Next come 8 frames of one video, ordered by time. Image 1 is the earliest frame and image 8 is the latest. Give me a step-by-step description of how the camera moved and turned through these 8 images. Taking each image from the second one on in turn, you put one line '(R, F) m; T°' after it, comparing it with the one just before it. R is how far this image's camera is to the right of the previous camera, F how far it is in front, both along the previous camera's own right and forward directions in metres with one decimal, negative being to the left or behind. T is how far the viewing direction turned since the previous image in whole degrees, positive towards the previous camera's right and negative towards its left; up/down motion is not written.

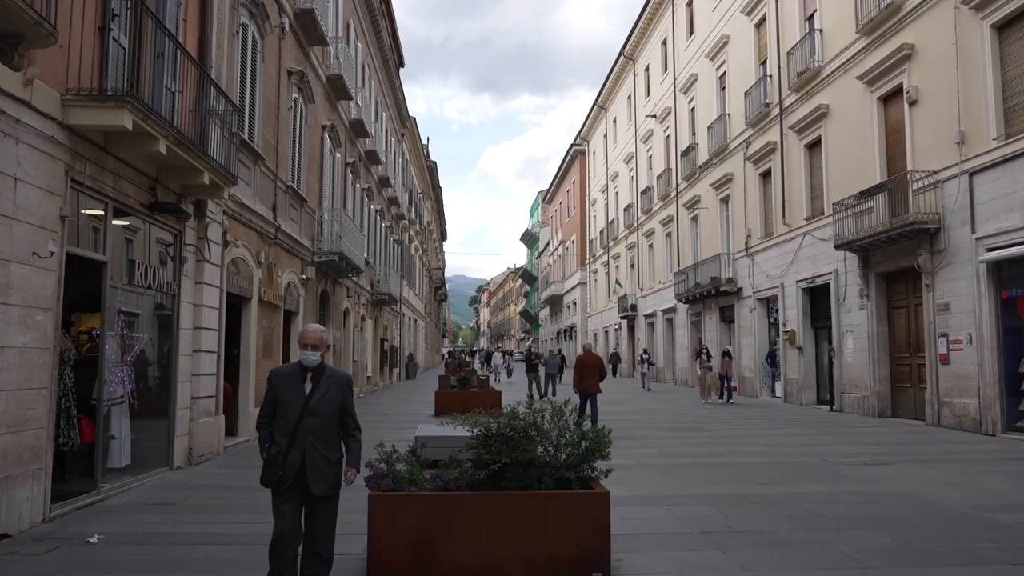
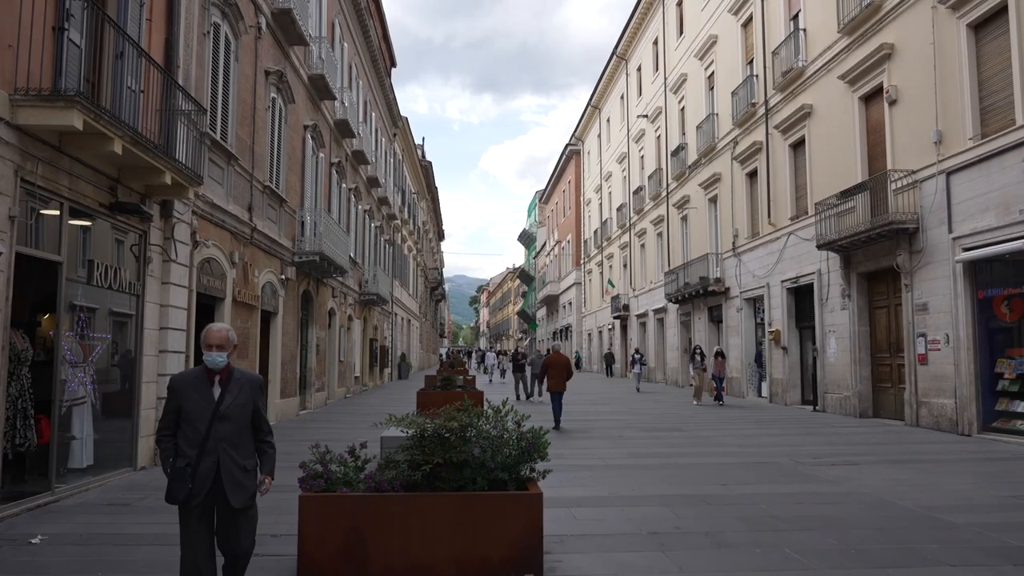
(+0.4, 0.0) m; 0°
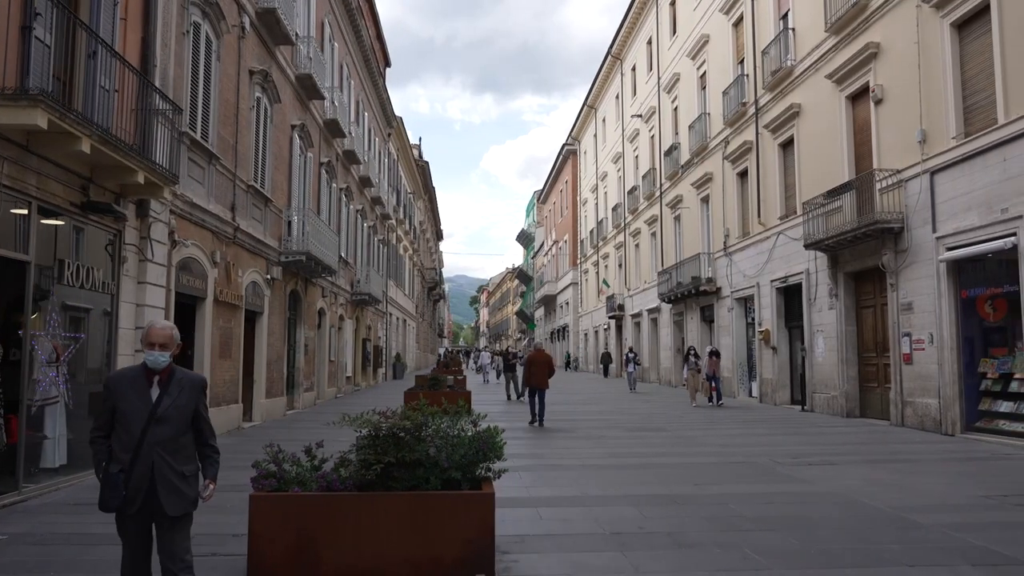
(+0.3, 0.0) m; 0°
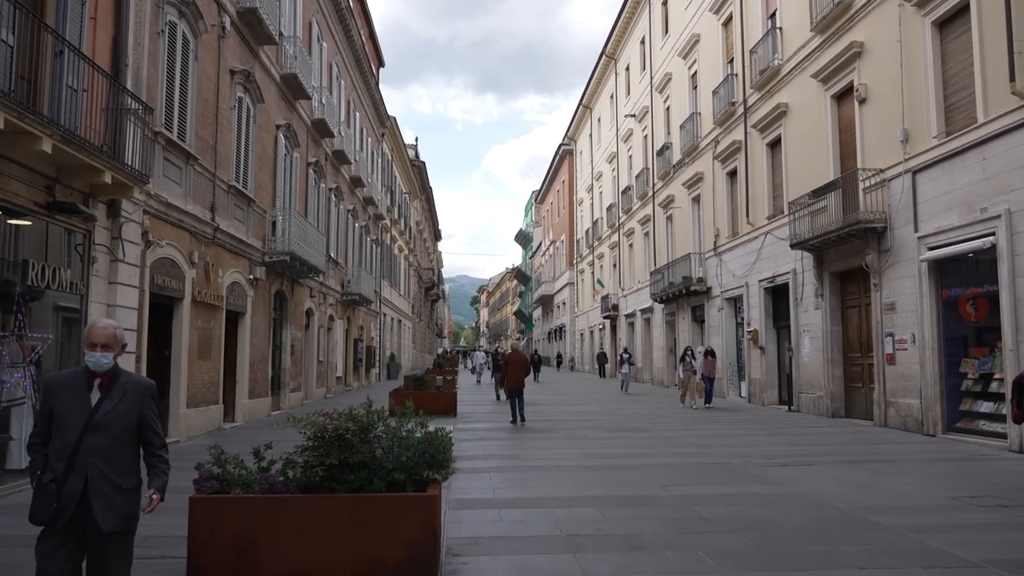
(+0.3, 0.0) m; 0°
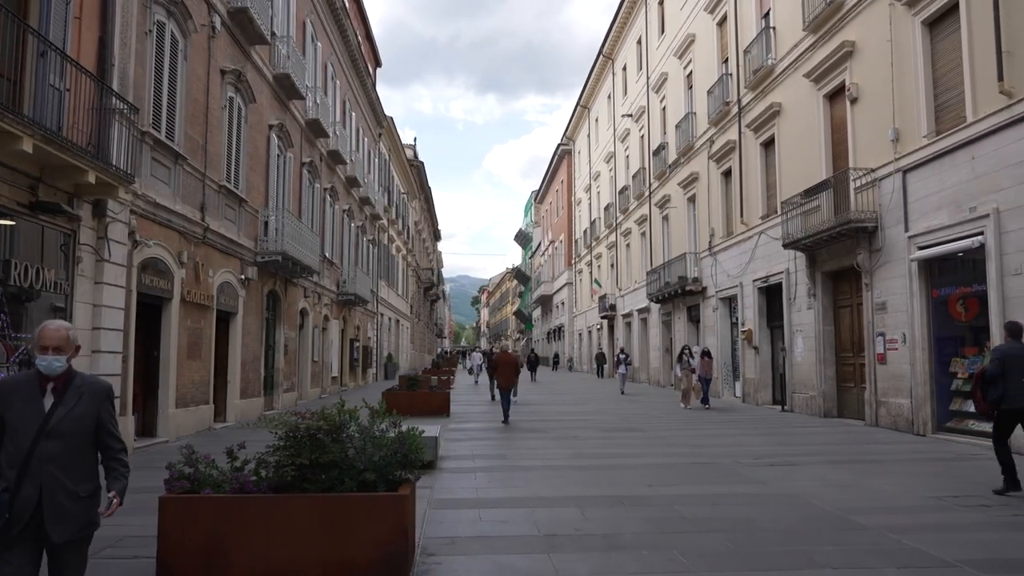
(+0.2, 0.0) m; 0°
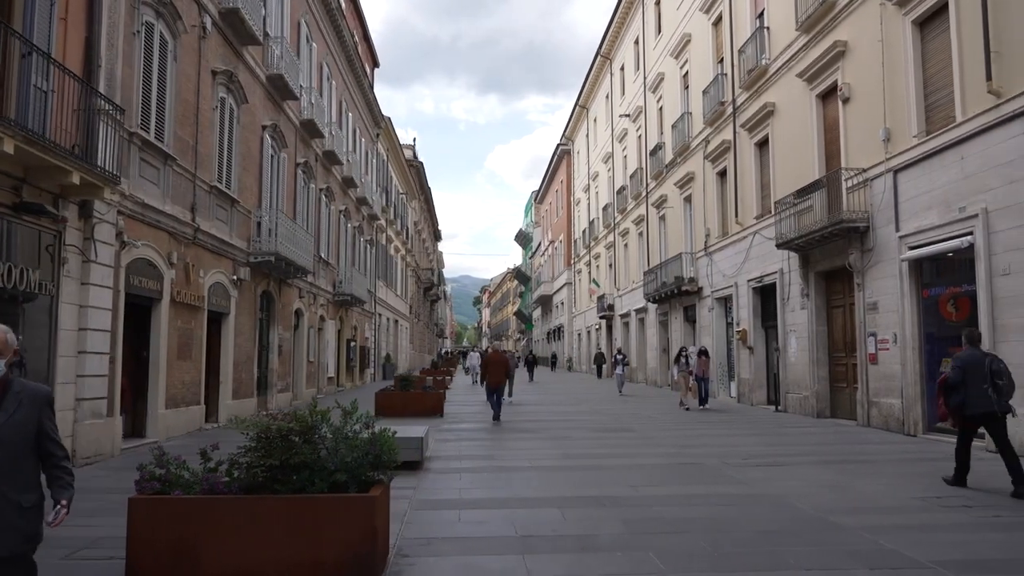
(+0.2, 0.0) m; 0°
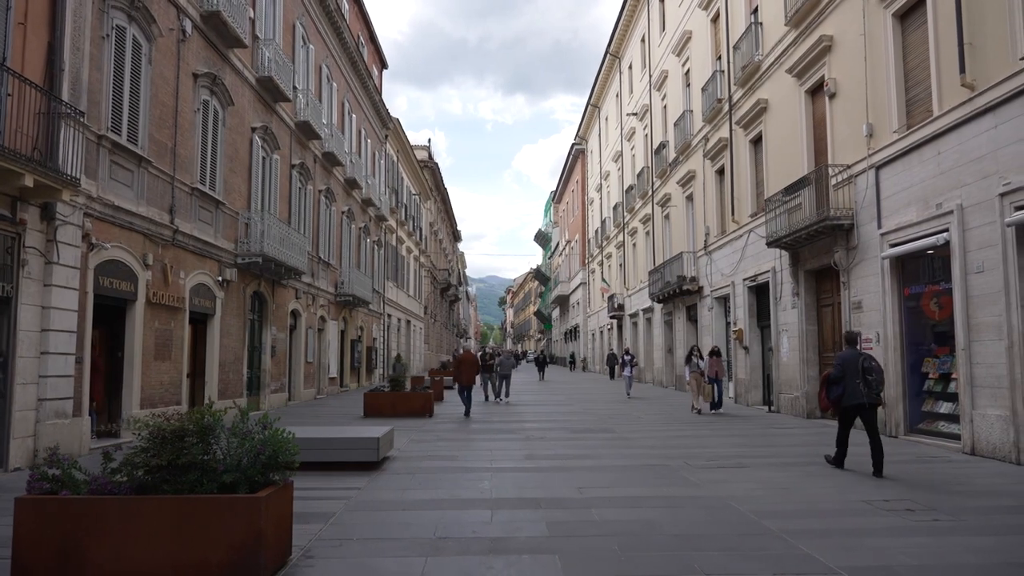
(+0.8, +0.1) m; -2°
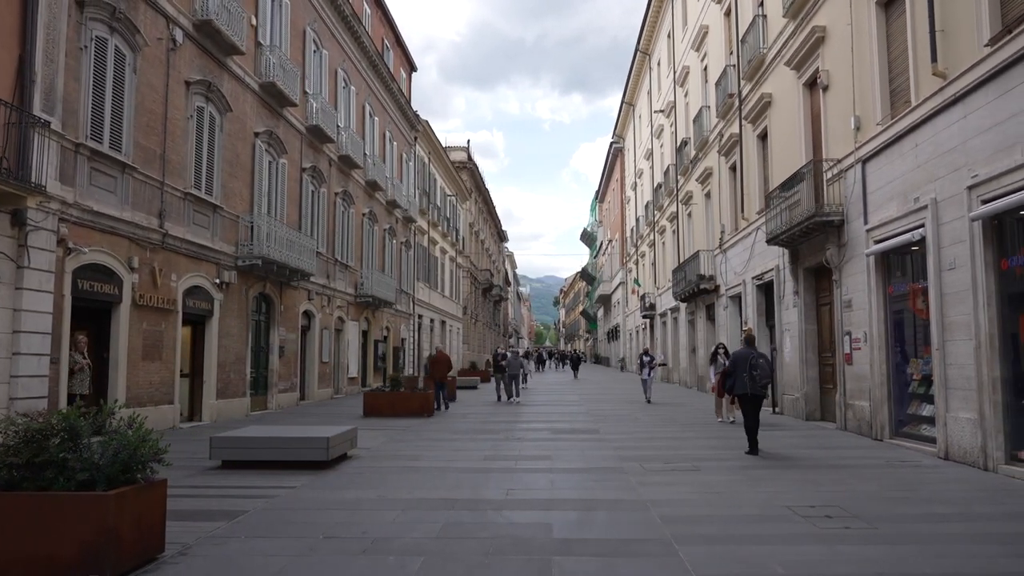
(+1.3, +0.1) m; -4°
